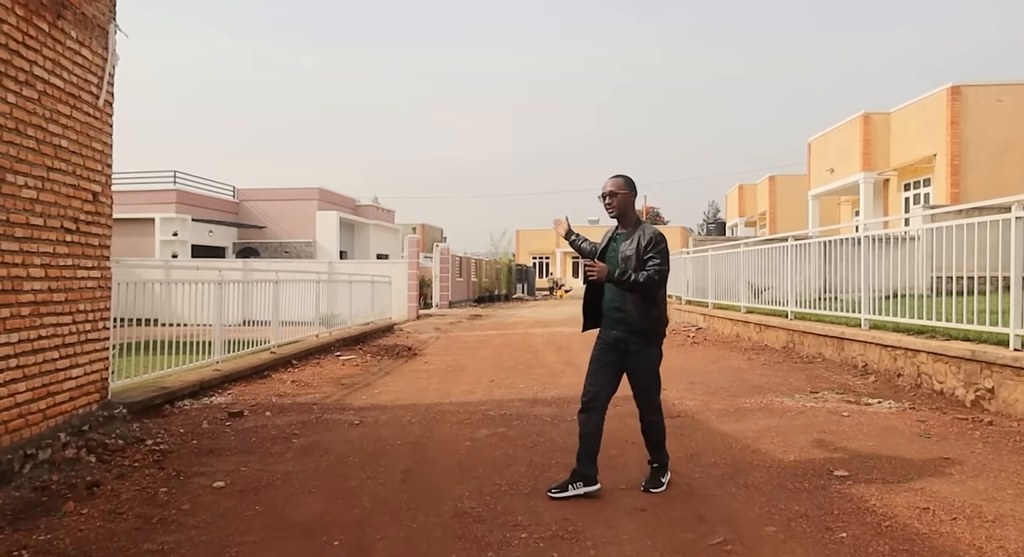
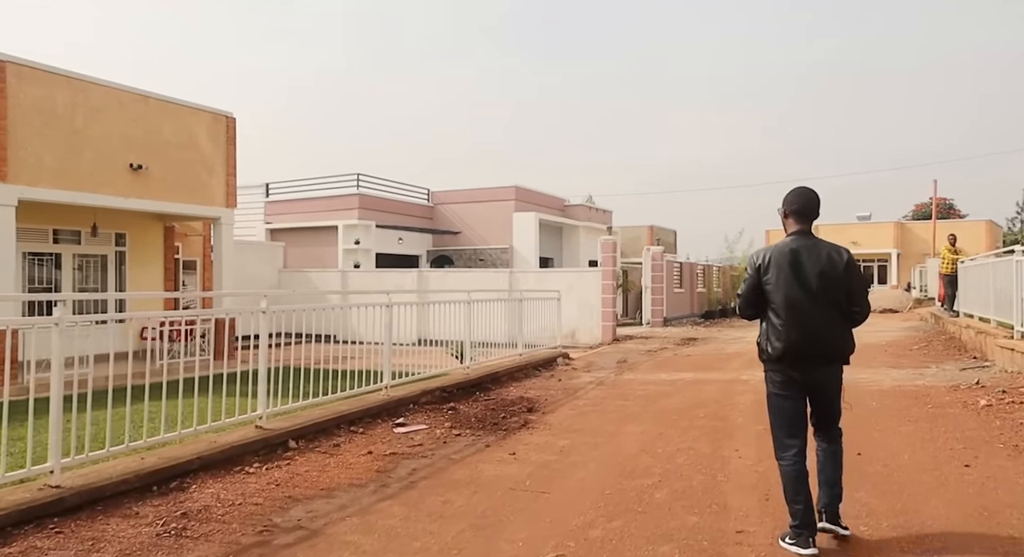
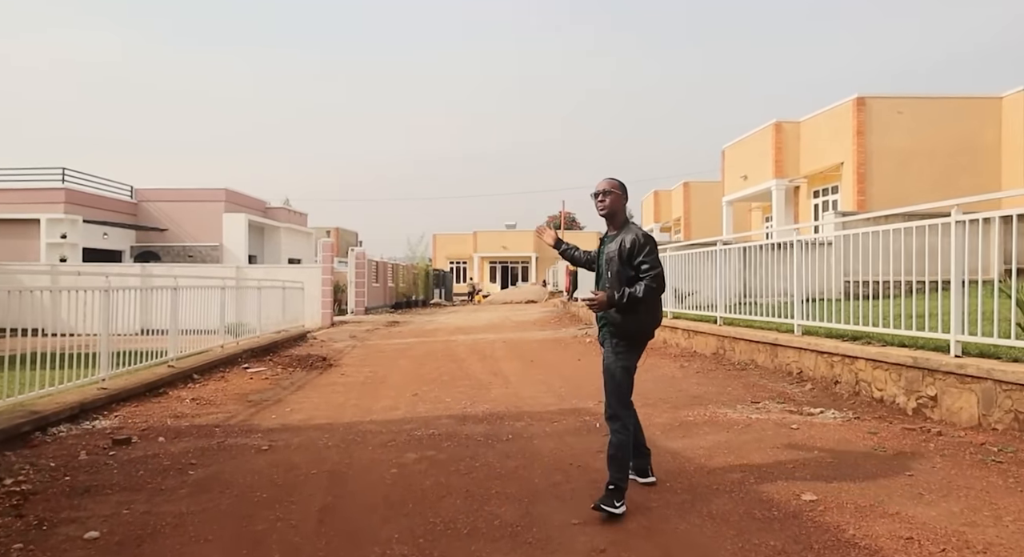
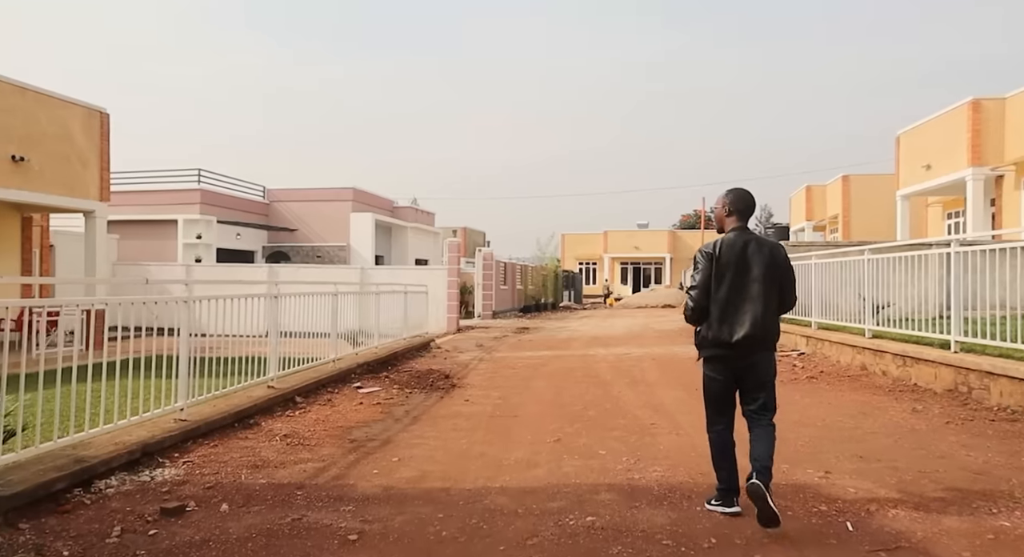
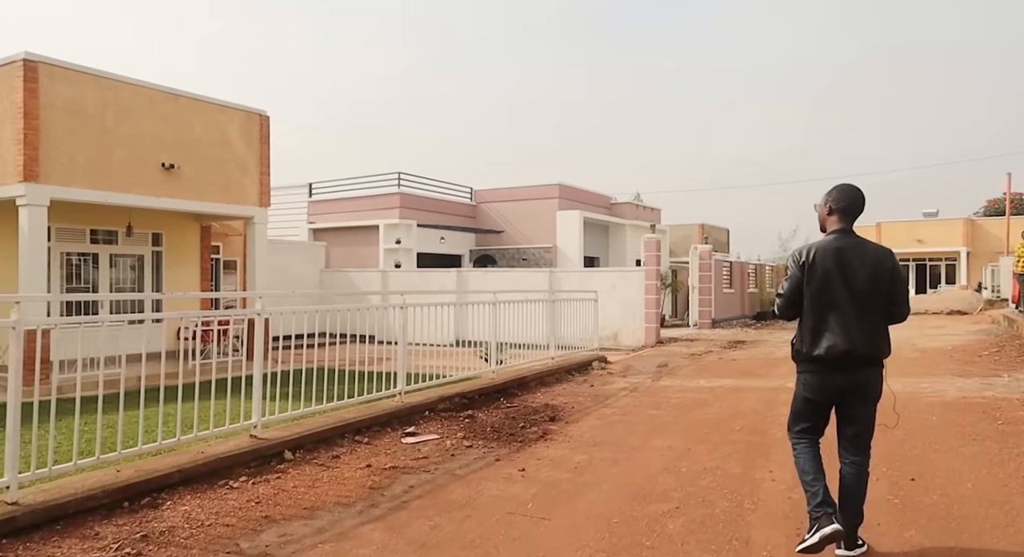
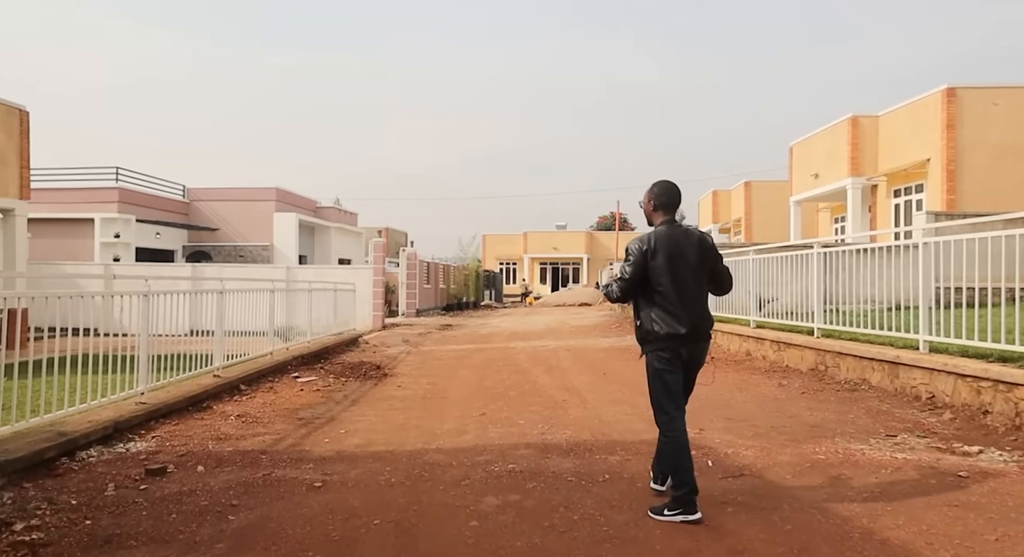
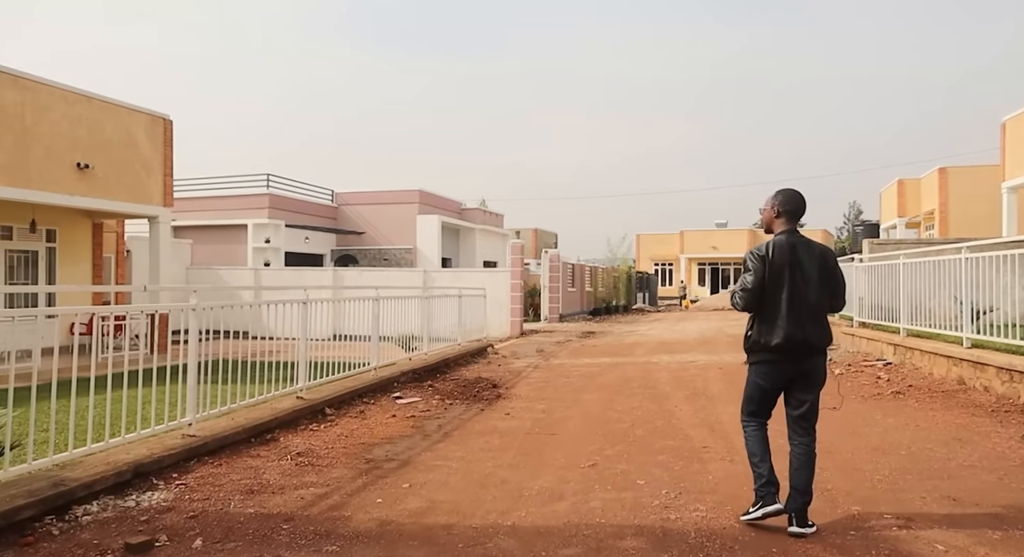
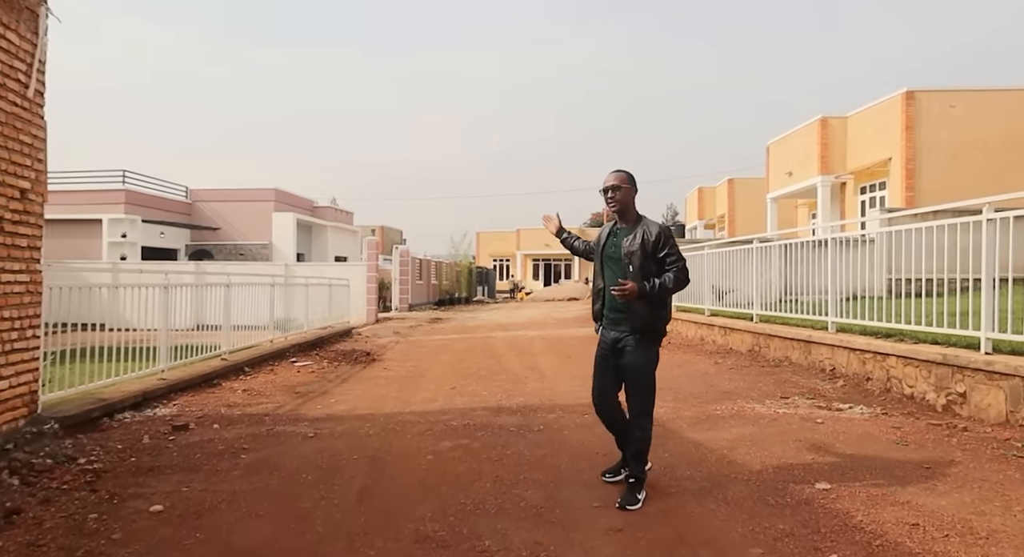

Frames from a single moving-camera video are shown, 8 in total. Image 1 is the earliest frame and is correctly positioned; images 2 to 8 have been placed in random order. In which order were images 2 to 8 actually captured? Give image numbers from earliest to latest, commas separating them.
8, 3, 6, 4, 7, 2, 5
